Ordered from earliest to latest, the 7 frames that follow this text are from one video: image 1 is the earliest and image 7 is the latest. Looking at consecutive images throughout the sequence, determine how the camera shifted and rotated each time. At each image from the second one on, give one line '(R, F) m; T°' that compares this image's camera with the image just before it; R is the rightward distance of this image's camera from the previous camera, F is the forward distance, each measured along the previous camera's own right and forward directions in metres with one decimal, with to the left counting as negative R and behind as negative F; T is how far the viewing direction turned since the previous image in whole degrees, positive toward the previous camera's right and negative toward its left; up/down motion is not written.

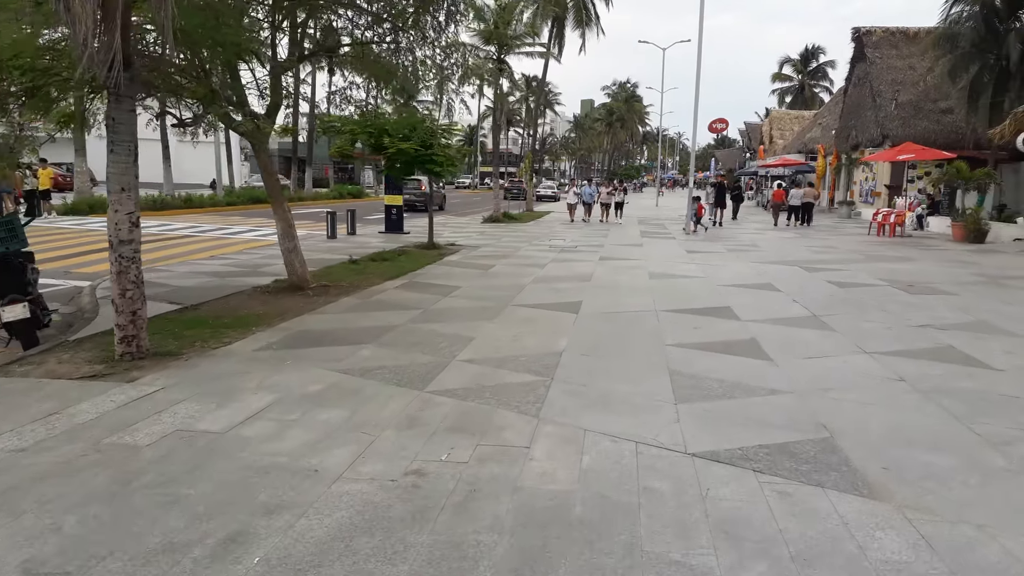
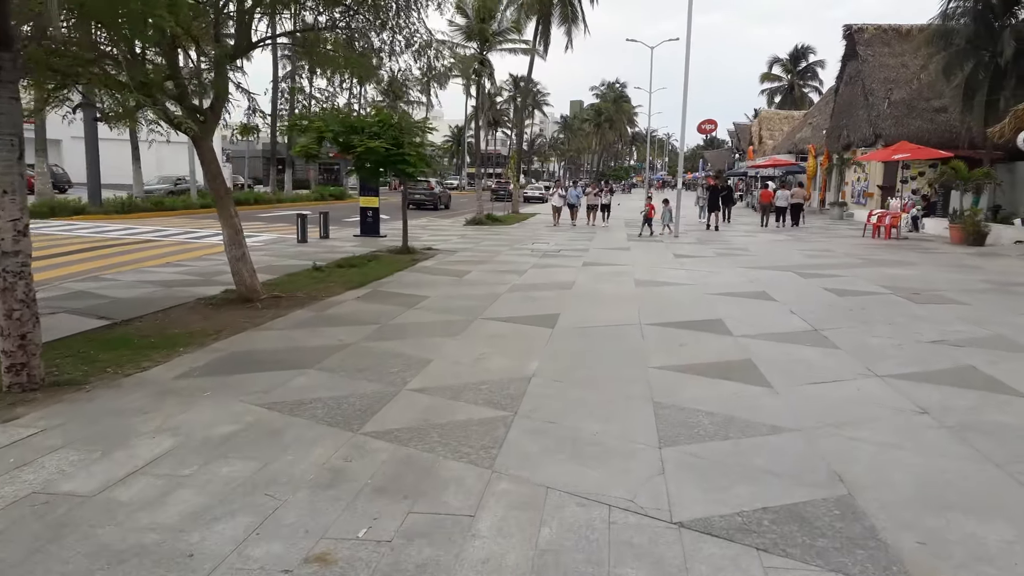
(+0.2, +0.9) m; +1°
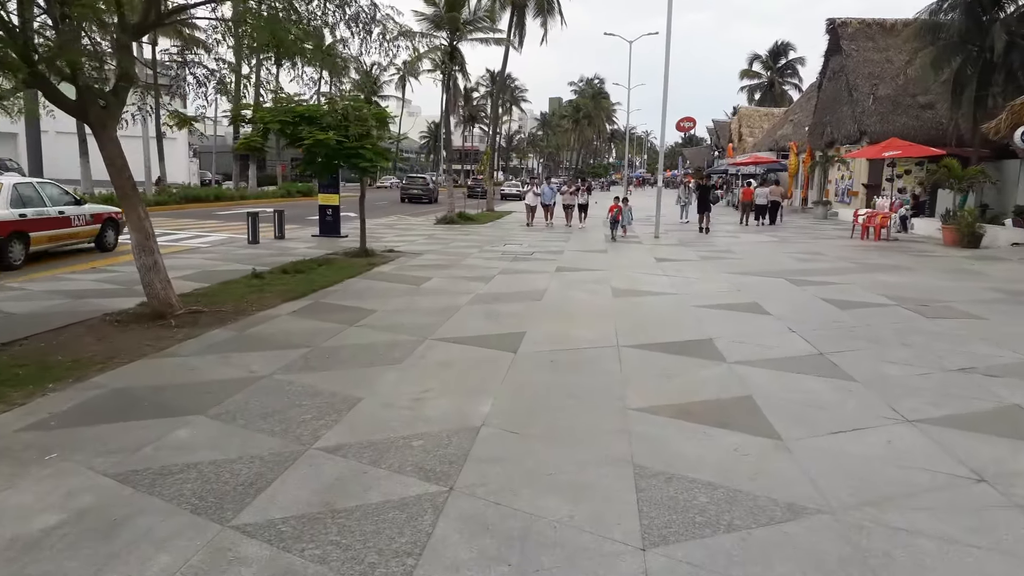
(+0.2, +1.2) m; +1°
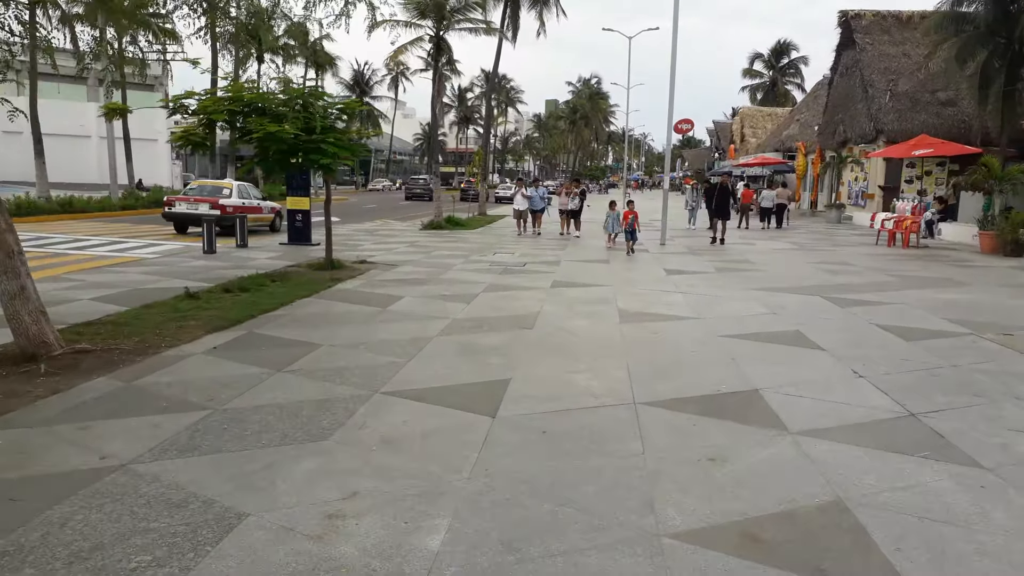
(+0.1, +1.8) m; 0°
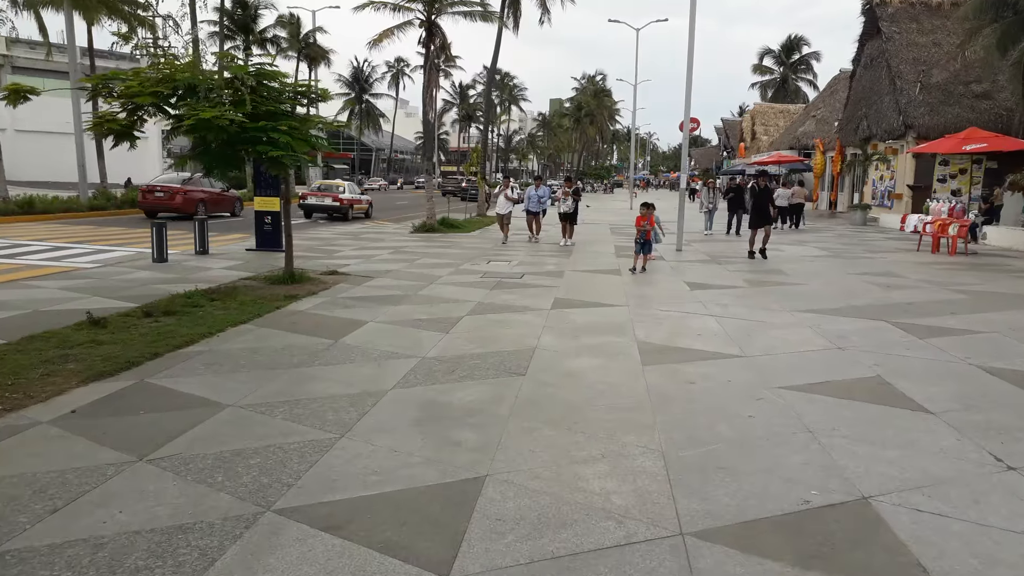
(+0.1, +2.0) m; 0°
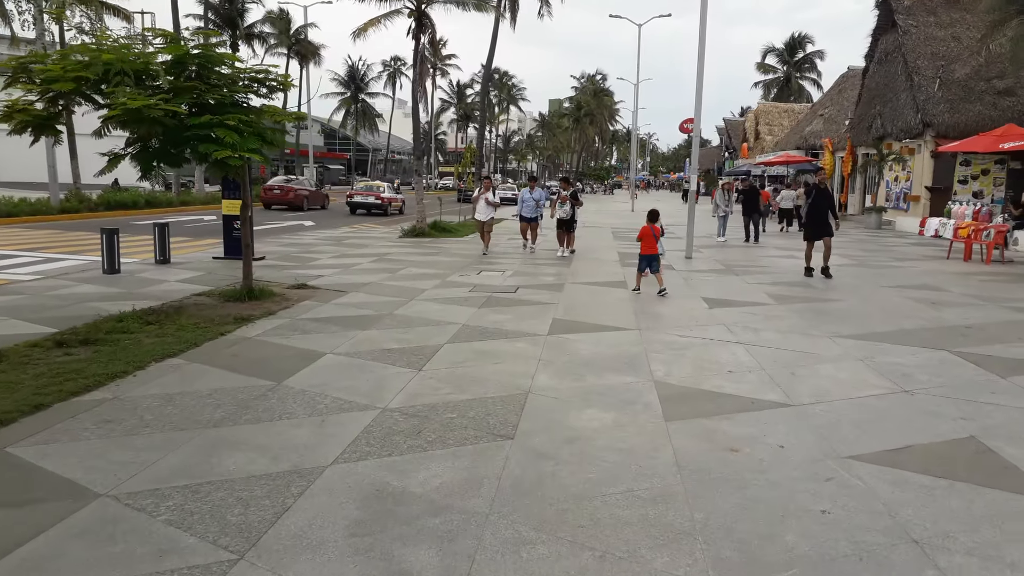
(+0.1, +1.4) m; 0°
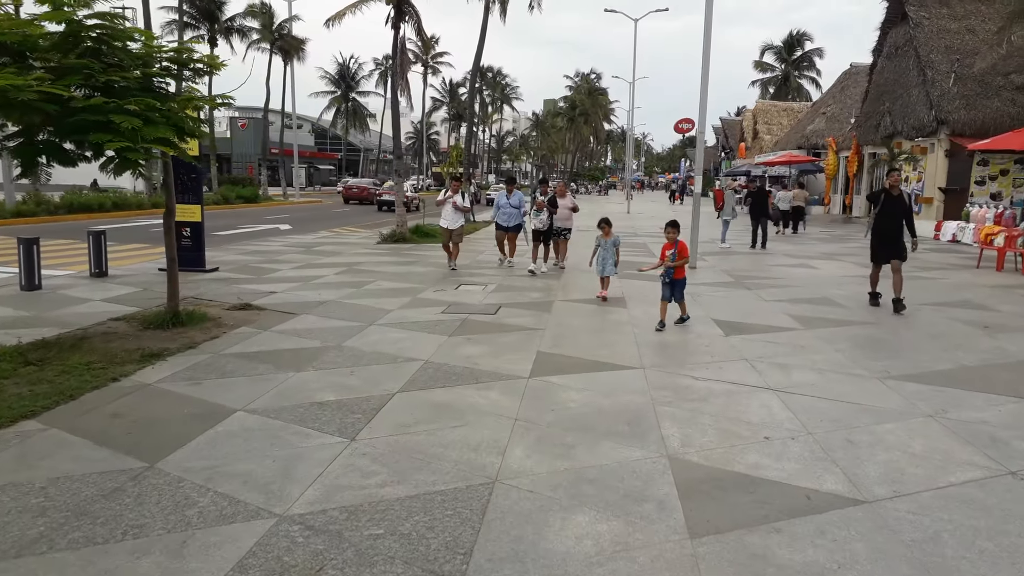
(+0.2, +1.5) m; 0°
